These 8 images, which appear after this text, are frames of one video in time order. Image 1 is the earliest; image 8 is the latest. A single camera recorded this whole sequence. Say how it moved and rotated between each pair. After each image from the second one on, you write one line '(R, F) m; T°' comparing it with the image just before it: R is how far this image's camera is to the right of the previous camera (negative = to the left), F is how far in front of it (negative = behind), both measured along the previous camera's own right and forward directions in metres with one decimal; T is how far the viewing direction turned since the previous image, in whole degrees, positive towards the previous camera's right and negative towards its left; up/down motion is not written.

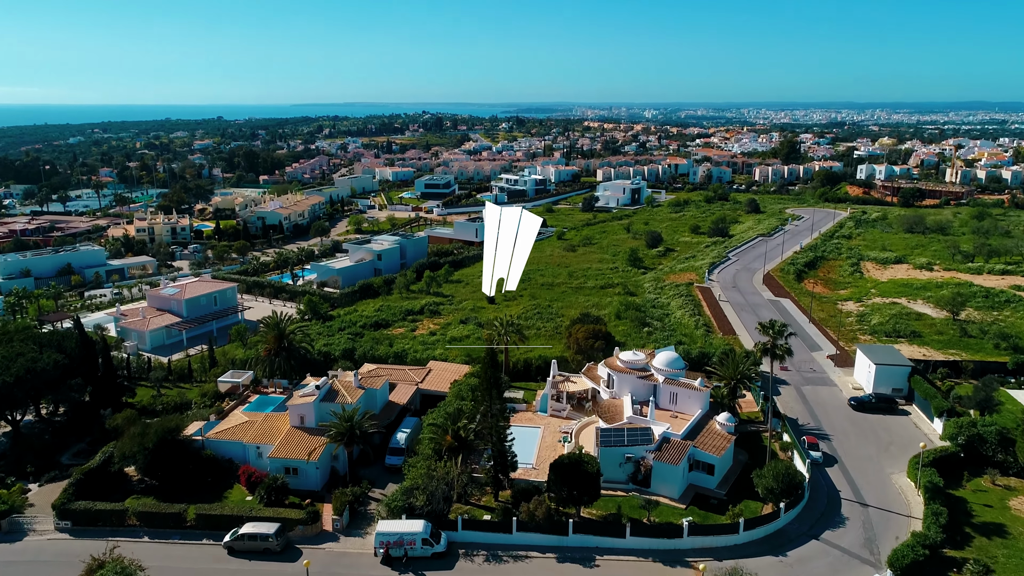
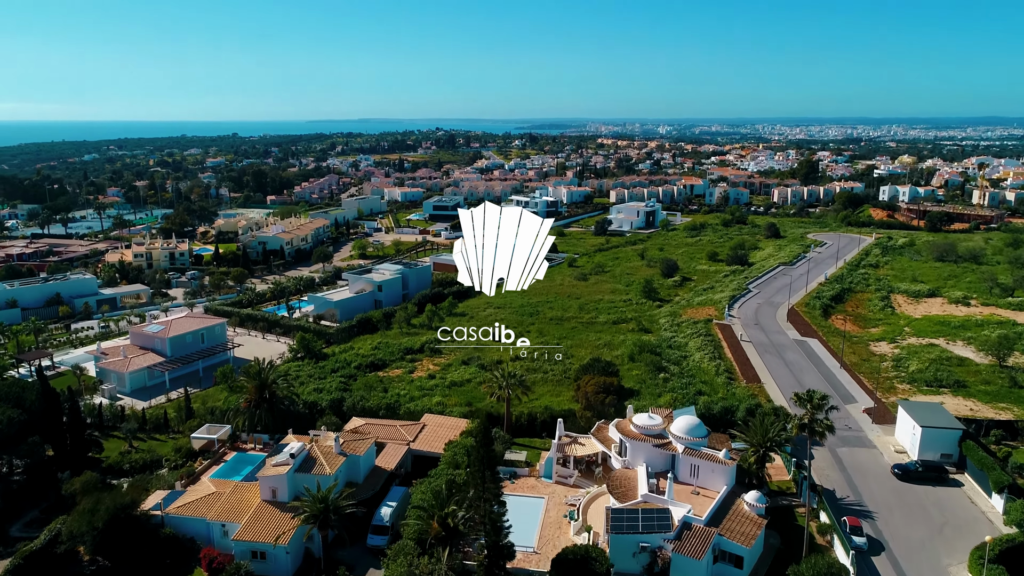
(+0.3, +1.8) m; -1°
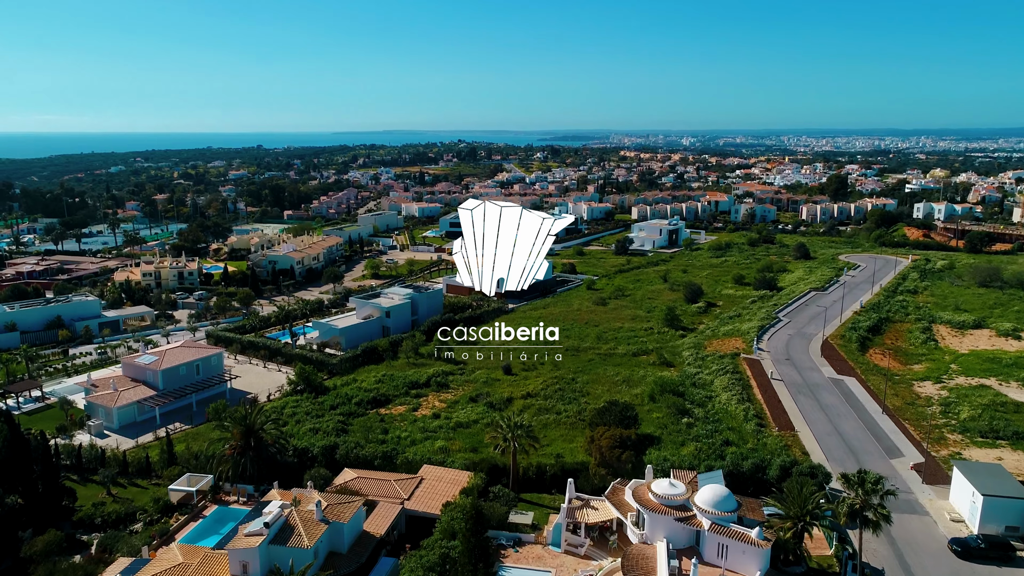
(+0.3, +1.6) m; -2°
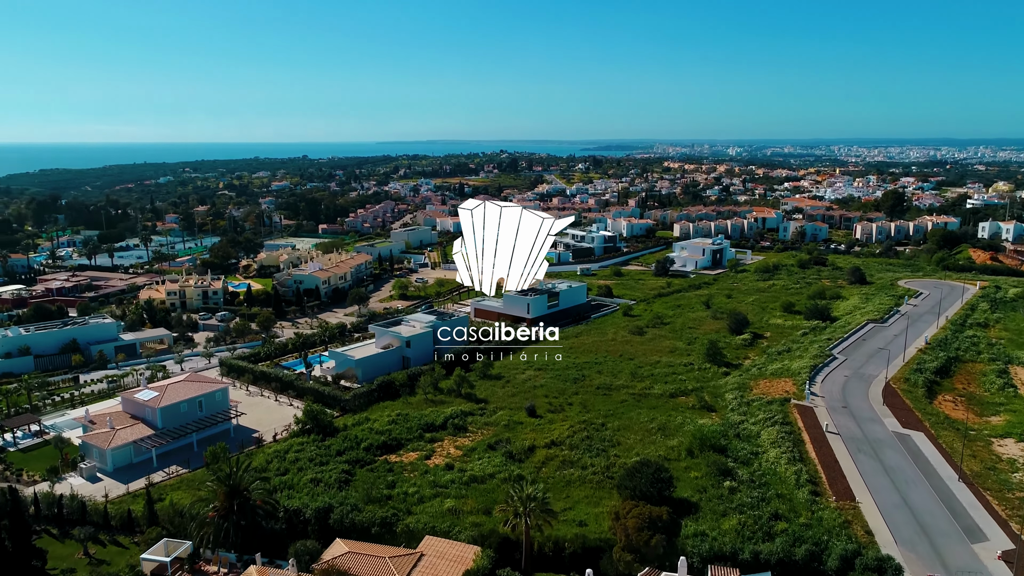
(+0.5, +2.1) m; -3°
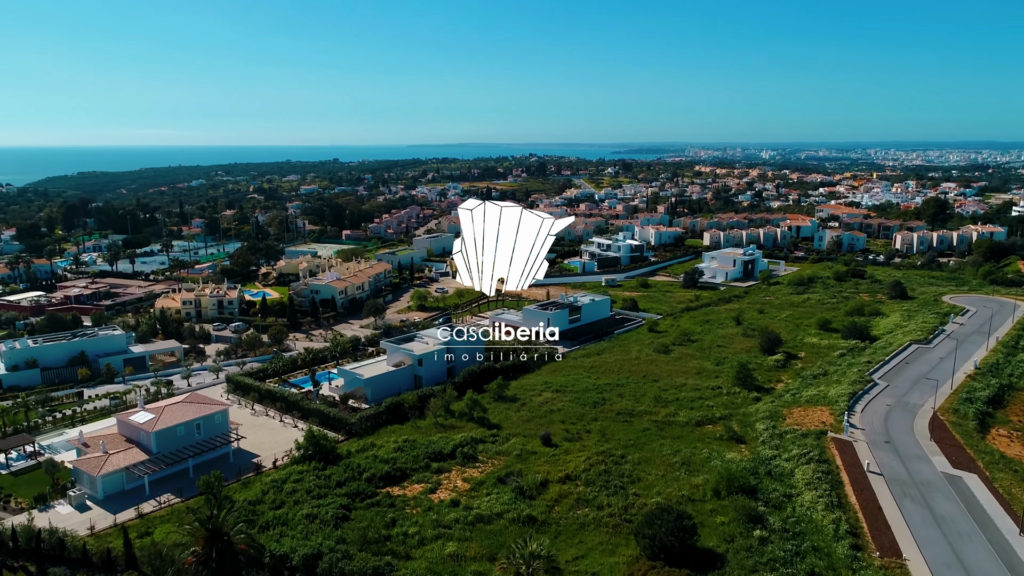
(+0.4, +1.5) m; -2°
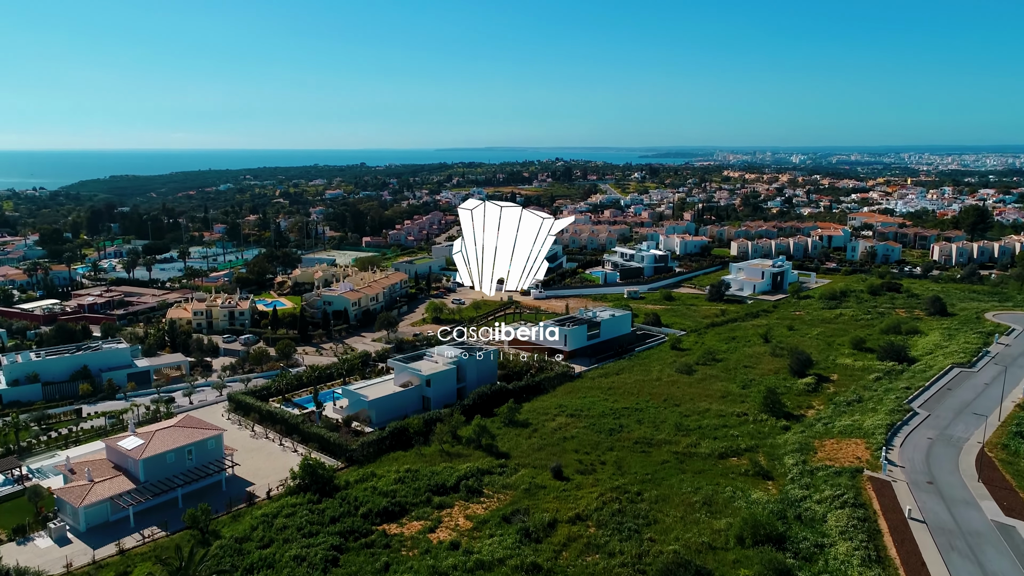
(+0.5, +1.4) m; -2°
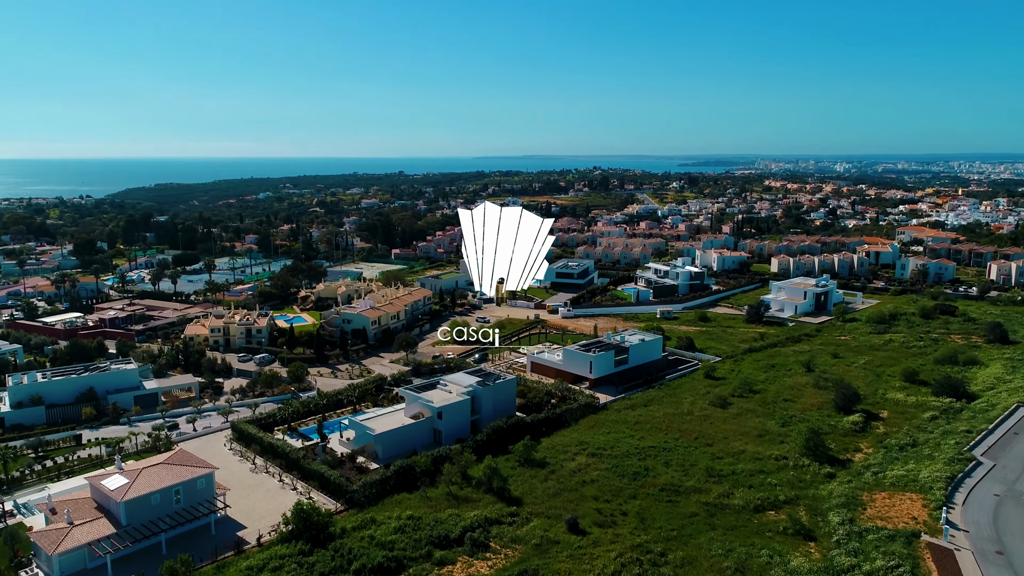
(+0.6, +1.9) m; -3°
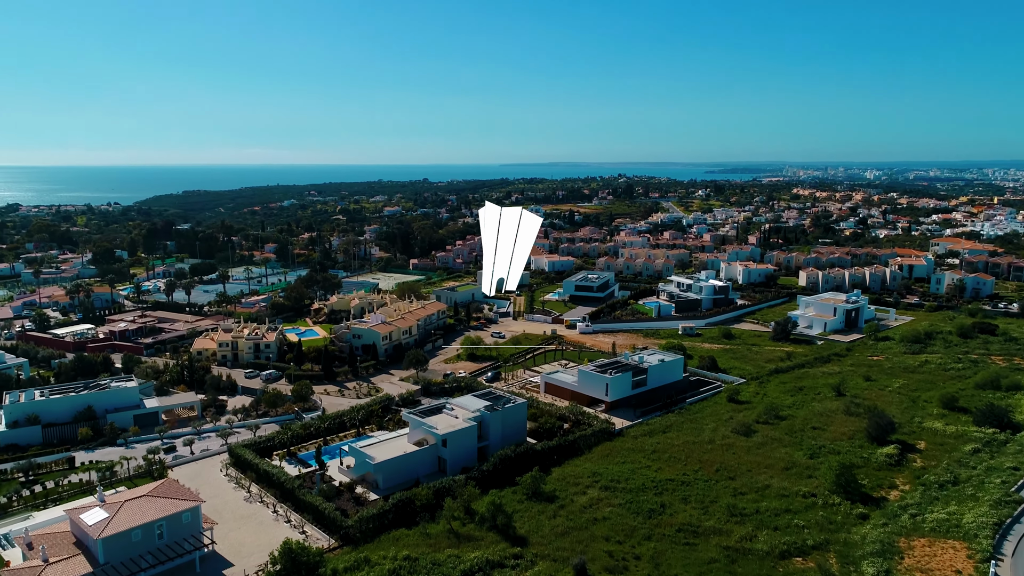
(+0.5, +1.4) m; -2°
